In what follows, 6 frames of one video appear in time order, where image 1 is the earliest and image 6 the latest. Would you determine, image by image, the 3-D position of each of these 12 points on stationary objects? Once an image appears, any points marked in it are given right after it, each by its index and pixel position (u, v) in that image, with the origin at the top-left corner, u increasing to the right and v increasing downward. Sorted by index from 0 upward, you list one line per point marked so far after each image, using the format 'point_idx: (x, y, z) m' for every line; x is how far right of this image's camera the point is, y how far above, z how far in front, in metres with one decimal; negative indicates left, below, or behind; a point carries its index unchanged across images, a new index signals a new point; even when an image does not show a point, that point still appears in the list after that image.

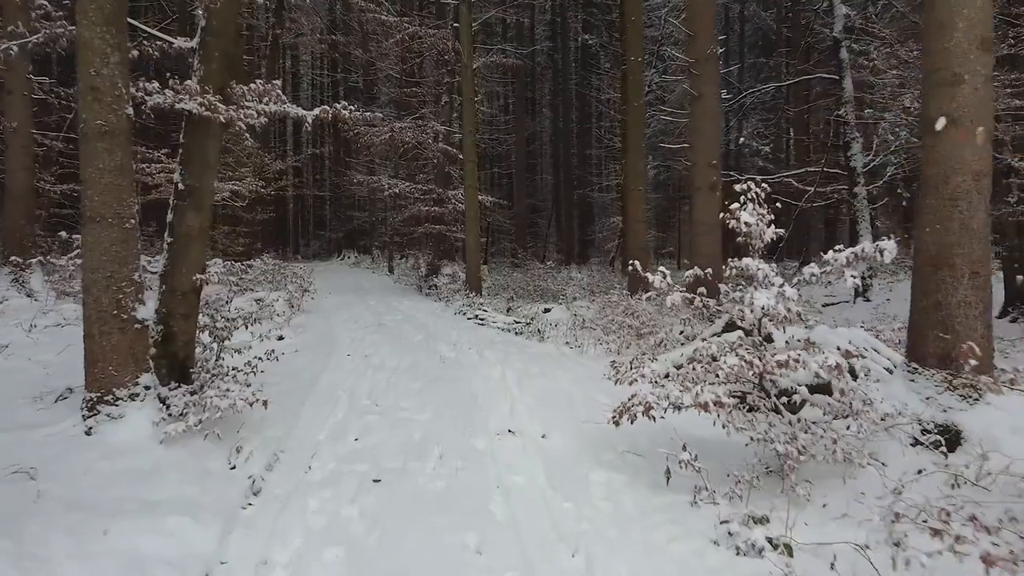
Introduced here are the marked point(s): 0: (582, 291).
0: (+1.7, -0.1, +18.9) m
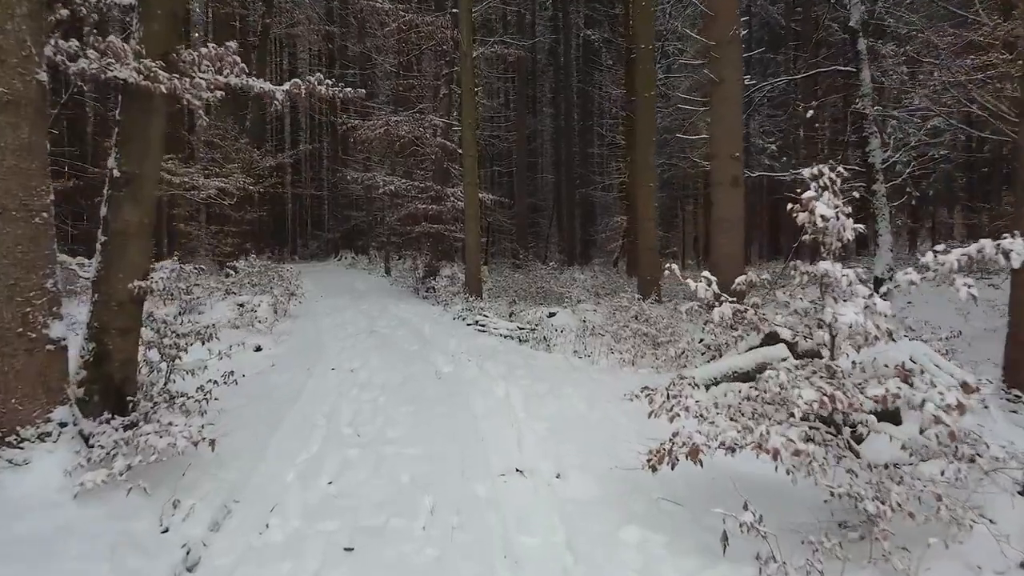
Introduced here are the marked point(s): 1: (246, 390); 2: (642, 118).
0: (+1.7, -0.2, +18.1) m
1: (-1.9, -0.8, +5.7) m
2: (+2.2, +2.9, +13.3) m
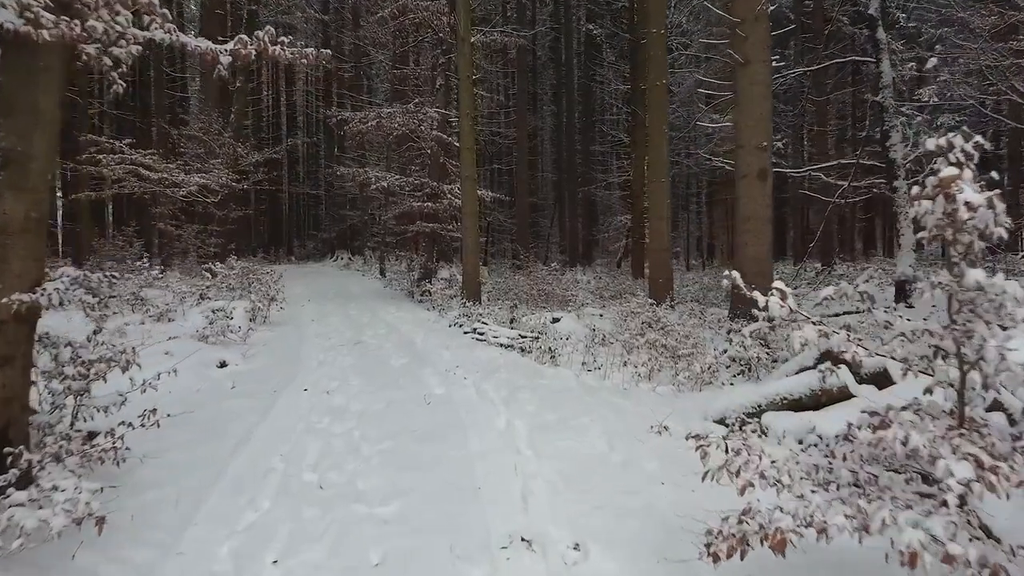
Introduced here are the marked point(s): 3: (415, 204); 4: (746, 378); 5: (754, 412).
0: (+1.7, -0.2, +17.1) m
1: (-1.9, -0.8, +4.7) m
2: (+2.2, +2.8, +12.3) m
3: (-2.0, +1.7, +15.9) m
4: (+2.2, -0.9, +7.5) m
5: (+1.5, -0.8, +4.8) m
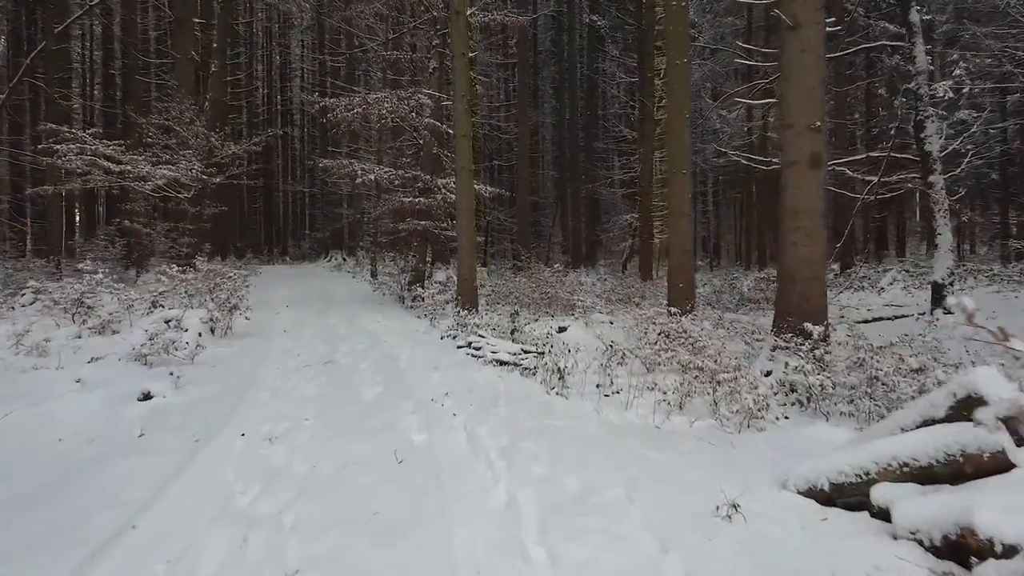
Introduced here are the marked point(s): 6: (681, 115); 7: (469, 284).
0: (+1.7, -0.3, +15.6) m
1: (-1.9, -0.9, +3.3) m
2: (+2.2, +2.7, +10.9) m
3: (-2.0, +1.6, +14.5) m
4: (+2.2, -1.0, +6.0) m
5: (+1.5, -0.8, +3.4) m
6: (+2.3, +2.4, +10.9) m
7: (-0.7, +0.1, +12.0) m
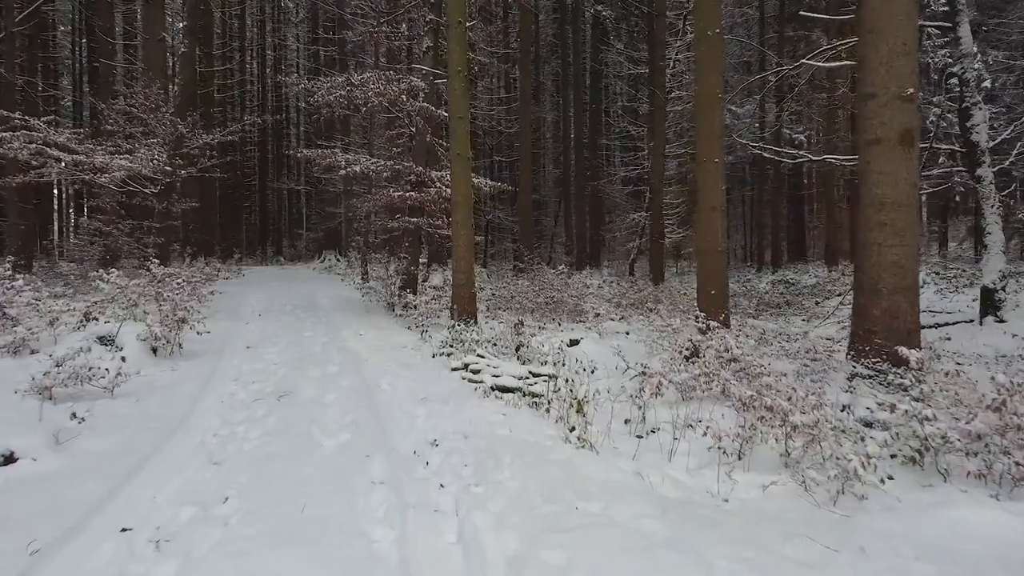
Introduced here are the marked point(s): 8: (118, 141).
0: (+1.8, -0.4, +14.1) m
1: (-1.9, -1.0, +1.8) m
2: (+2.3, +2.6, +9.3) m
3: (-1.9, +1.5, +13.0) m
4: (+2.3, -1.0, +4.5) m
5: (+1.6, -0.9, +1.9) m
6: (+2.4, +2.3, +9.3) m
7: (-0.6, 0.0, +10.5) m
8: (-6.5, +2.4, +12.9) m
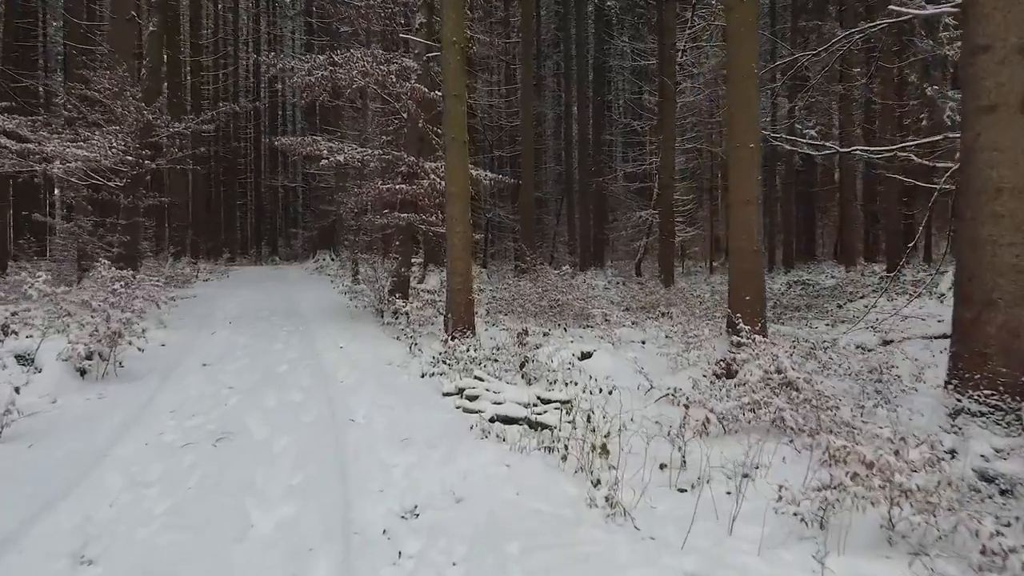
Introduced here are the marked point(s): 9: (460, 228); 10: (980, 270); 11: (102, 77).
0: (+1.8, -0.4, +12.8) m
1: (-1.8, -1.0, +0.5) m
2: (+2.3, +2.6, +8.1) m
3: (-1.9, +1.5, +11.7) m
4: (+2.3, -1.1, +3.2) m
5: (+1.6, -1.0, +0.6) m
6: (+2.4, +2.3, +8.1) m
7: (-0.6, -0.1, +9.2) m
8: (-6.5, +2.4, +11.7) m
9: (-0.6, +0.7, +9.2) m
10: (+2.6, +0.1, +4.5) m
11: (-6.4, +3.3, +12.3) m
